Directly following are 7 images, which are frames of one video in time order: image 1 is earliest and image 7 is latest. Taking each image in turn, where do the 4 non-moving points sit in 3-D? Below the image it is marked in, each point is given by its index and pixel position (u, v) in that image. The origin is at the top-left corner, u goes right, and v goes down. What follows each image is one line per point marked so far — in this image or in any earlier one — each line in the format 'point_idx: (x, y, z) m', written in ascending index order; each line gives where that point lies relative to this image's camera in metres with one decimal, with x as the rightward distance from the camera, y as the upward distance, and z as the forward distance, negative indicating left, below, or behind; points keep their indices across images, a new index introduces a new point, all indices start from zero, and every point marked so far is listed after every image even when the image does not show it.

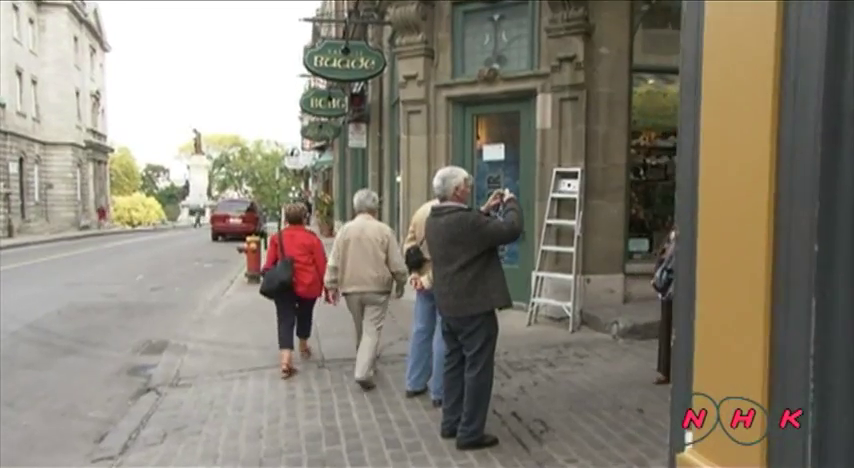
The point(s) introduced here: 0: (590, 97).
0: (+2.1, +1.8, +8.8) m
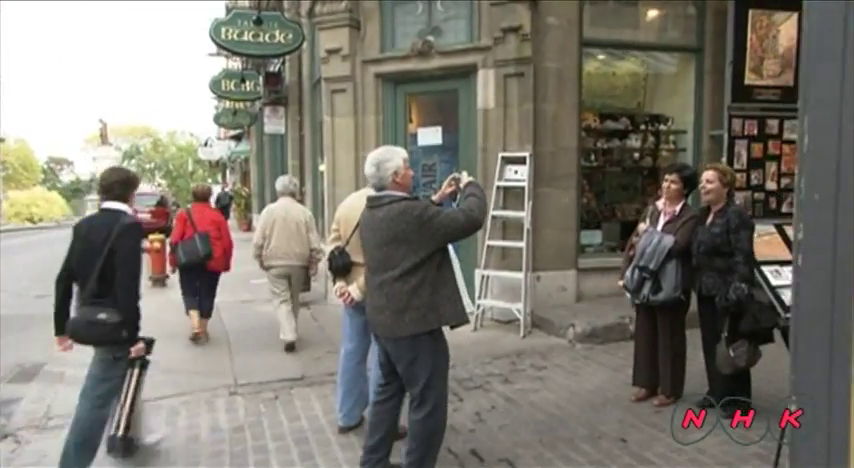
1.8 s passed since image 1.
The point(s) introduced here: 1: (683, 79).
0: (+1.3, +1.9, +7.9) m
1: (+3.3, +2.0, +8.7) m
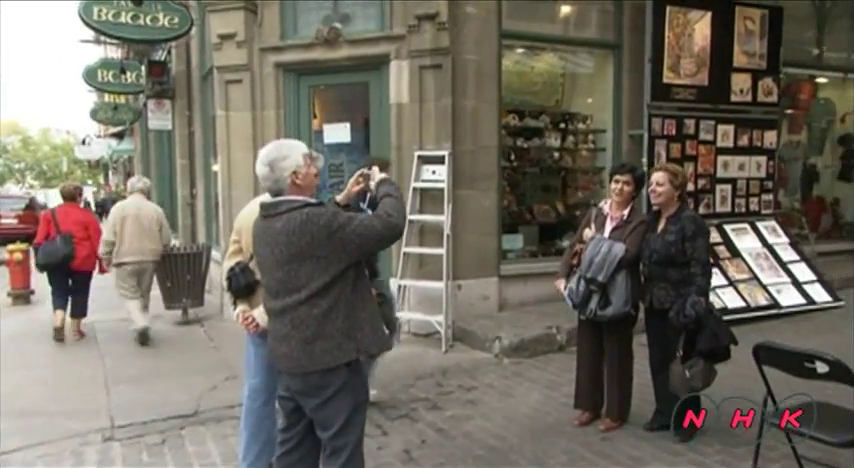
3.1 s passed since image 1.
0: (+0.3, +1.8, +7.3) m
1: (+2.2, +1.9, +8.4) m
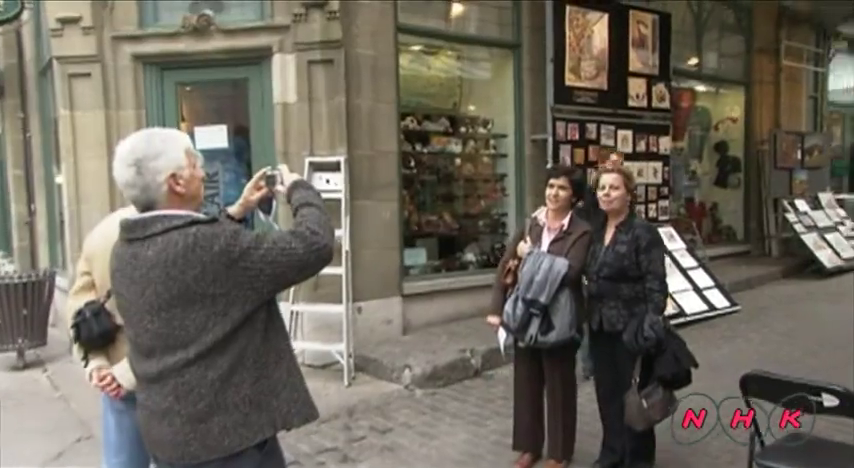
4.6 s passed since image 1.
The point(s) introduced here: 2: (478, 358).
0: (-0.8, +1.7, +6.5) m
1: (+0.9, +1.8, +7.9) m
2: (+0.5, -1.1, +6.2) m
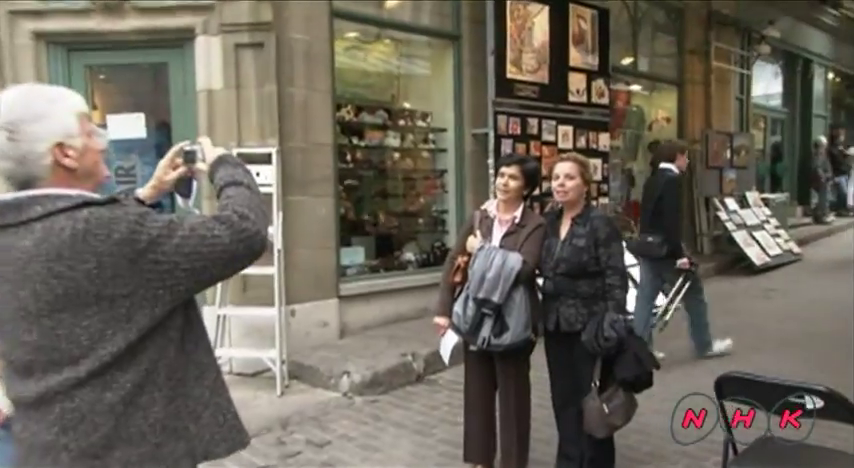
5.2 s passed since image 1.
0: (-1.3, +1.7, +6.0) m
1: (+0.1, +1.8, +7.6) m
2: (-0.1, -1.1, +5.8) m
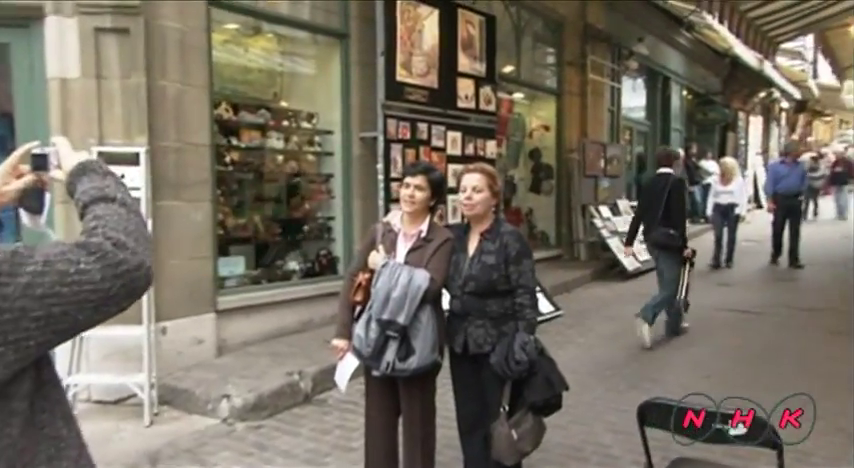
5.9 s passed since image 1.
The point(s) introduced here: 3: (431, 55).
0: (-2.2, +1.6, +5.4) m
1: (-1.1, +1.8, +7.3) m
2: (-1.0, -1.2, +5.4) m
3: (0.0, +2.1, +7.8) m
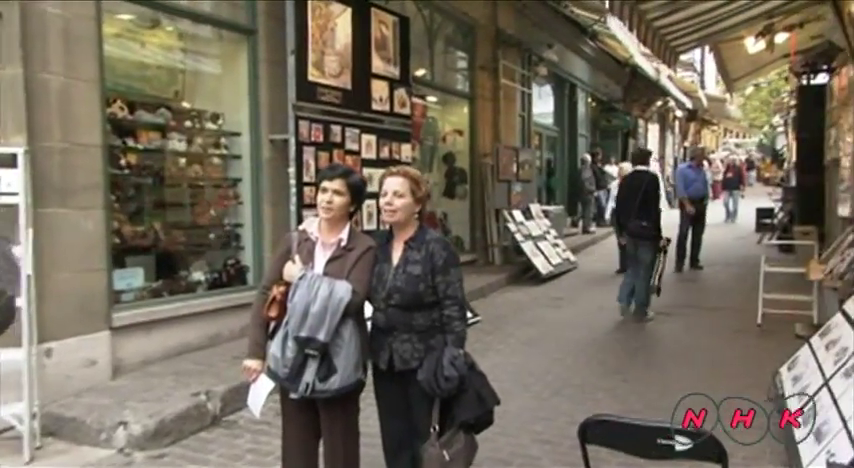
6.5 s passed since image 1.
0: (-2.9, +1.5, +4.9) m
1: (-2.0, +1.7, +6.8) m
2: (-1.6, -1.3, +5.0) m
3: (-0.9, +2.0, +7.6) m
